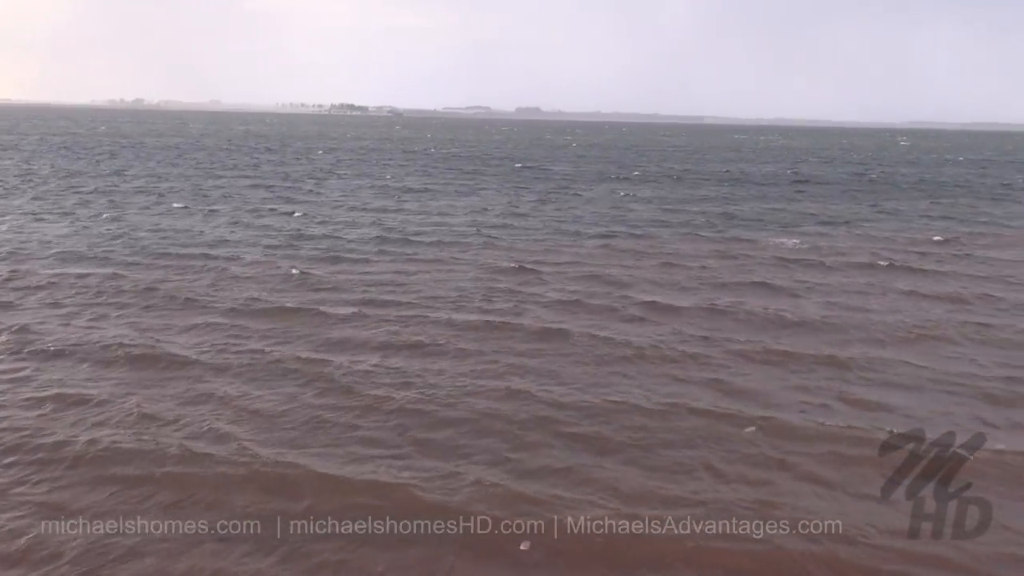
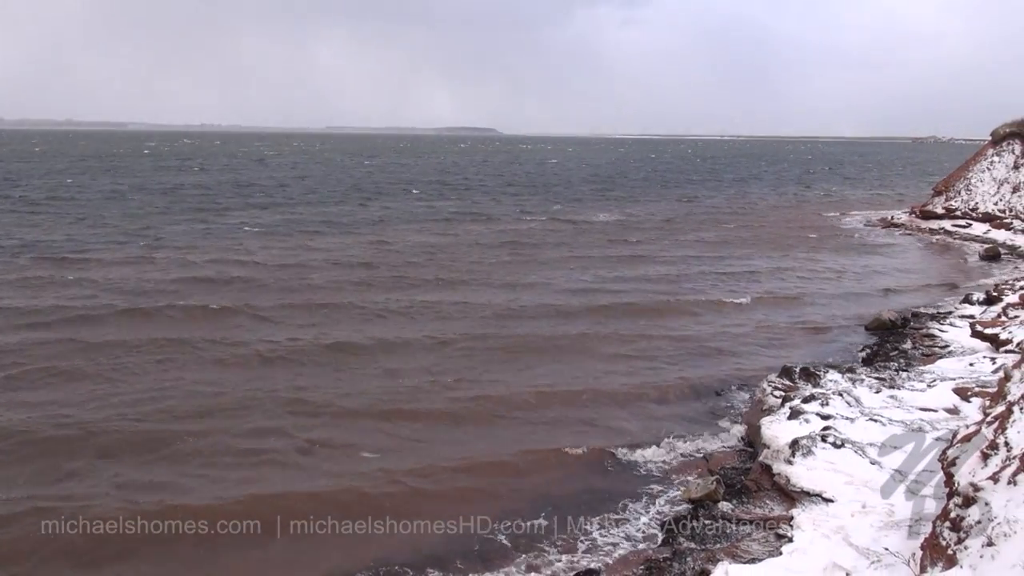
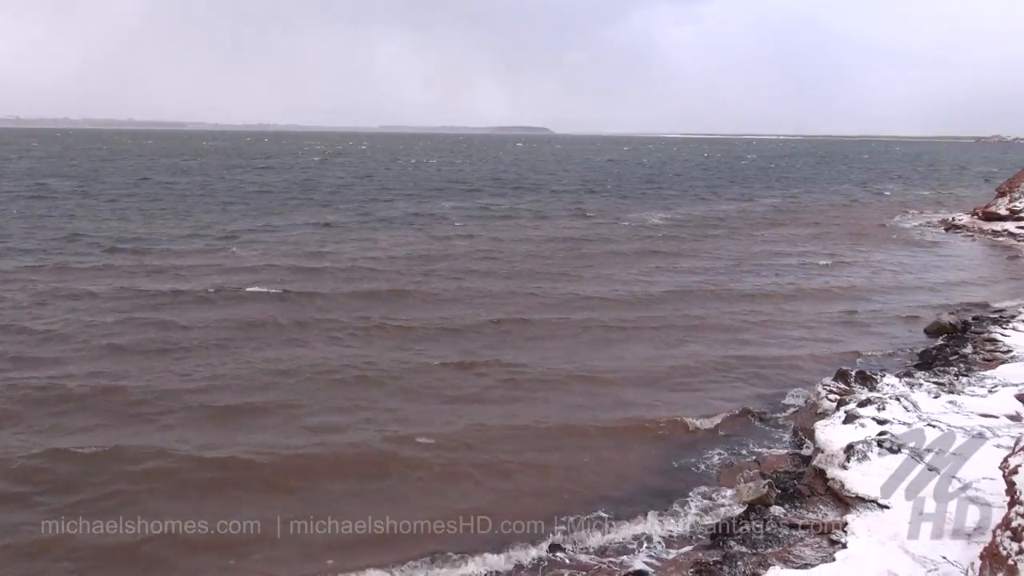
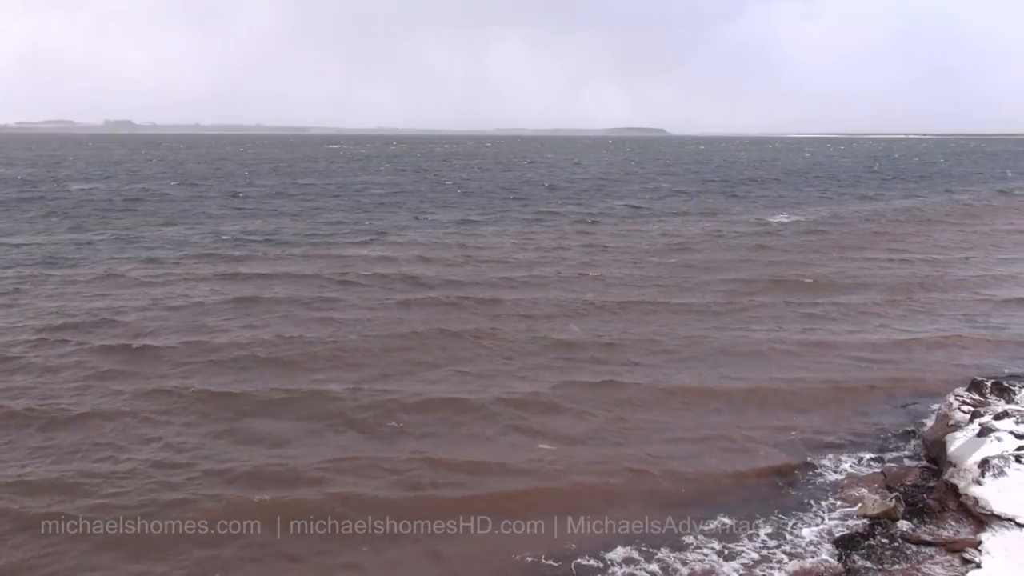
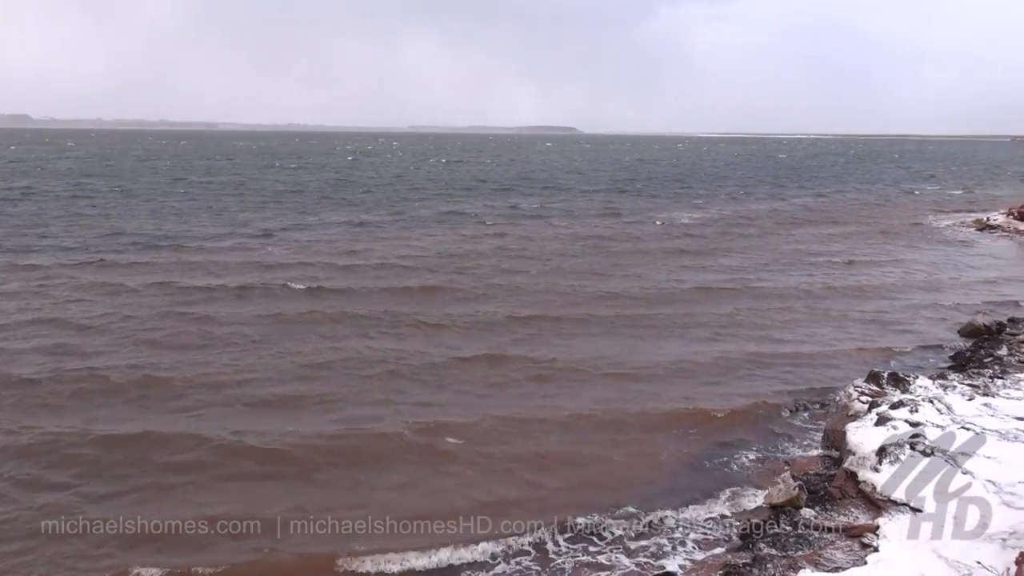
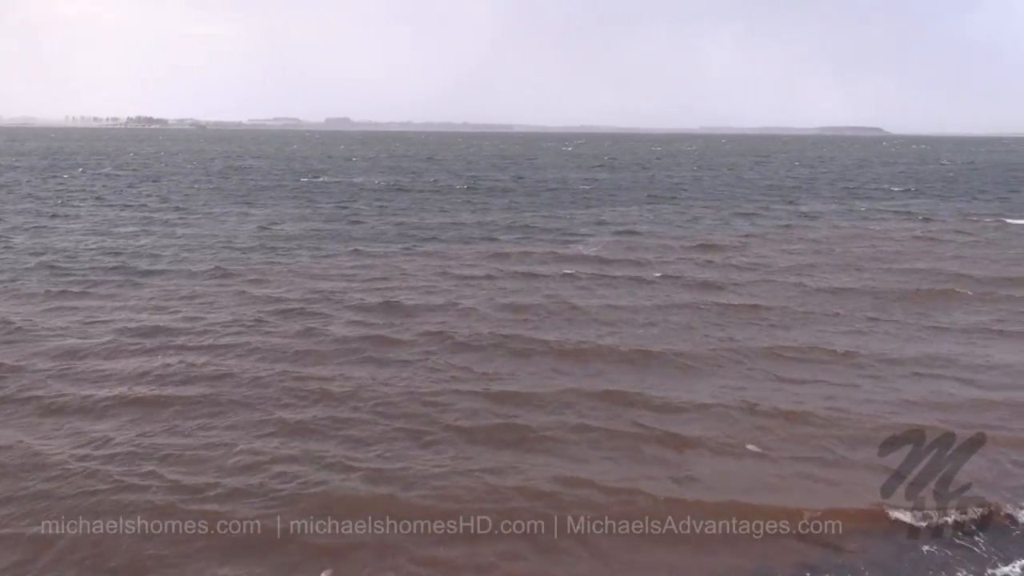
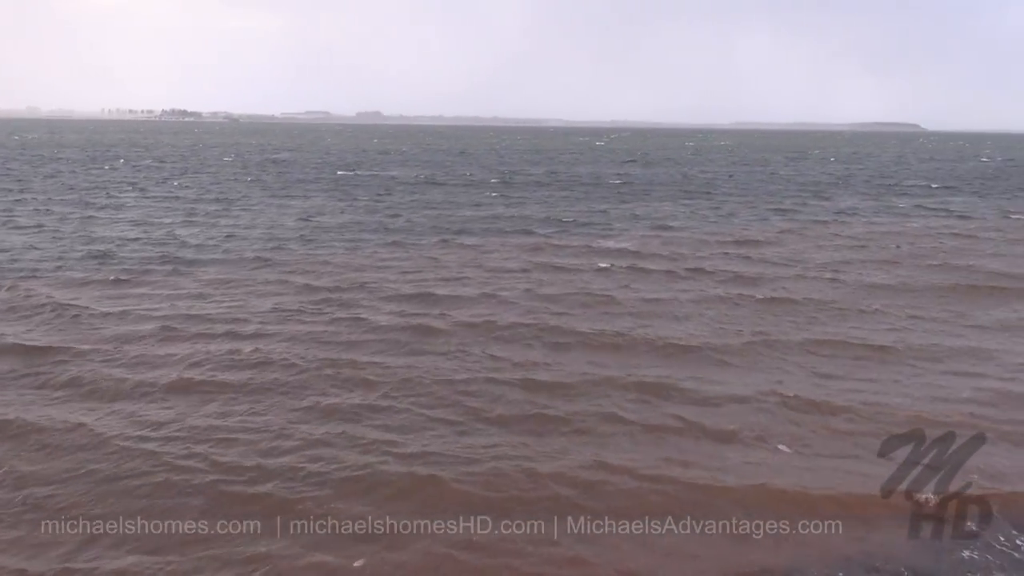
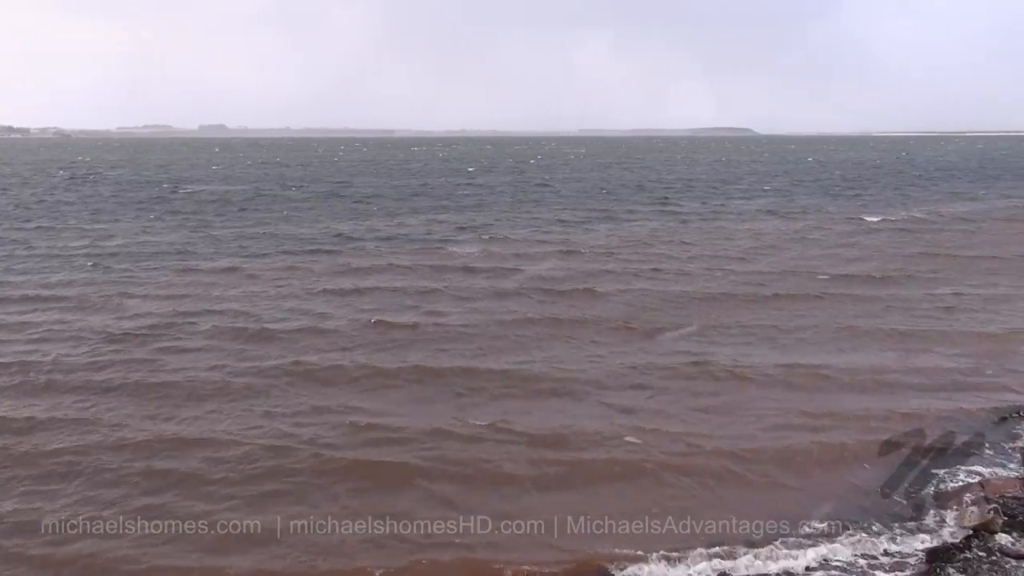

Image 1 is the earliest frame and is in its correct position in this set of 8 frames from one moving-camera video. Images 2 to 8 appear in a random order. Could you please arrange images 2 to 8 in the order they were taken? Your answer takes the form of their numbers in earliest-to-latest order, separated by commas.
7, 6, 8, 4, 5, 3, 2
